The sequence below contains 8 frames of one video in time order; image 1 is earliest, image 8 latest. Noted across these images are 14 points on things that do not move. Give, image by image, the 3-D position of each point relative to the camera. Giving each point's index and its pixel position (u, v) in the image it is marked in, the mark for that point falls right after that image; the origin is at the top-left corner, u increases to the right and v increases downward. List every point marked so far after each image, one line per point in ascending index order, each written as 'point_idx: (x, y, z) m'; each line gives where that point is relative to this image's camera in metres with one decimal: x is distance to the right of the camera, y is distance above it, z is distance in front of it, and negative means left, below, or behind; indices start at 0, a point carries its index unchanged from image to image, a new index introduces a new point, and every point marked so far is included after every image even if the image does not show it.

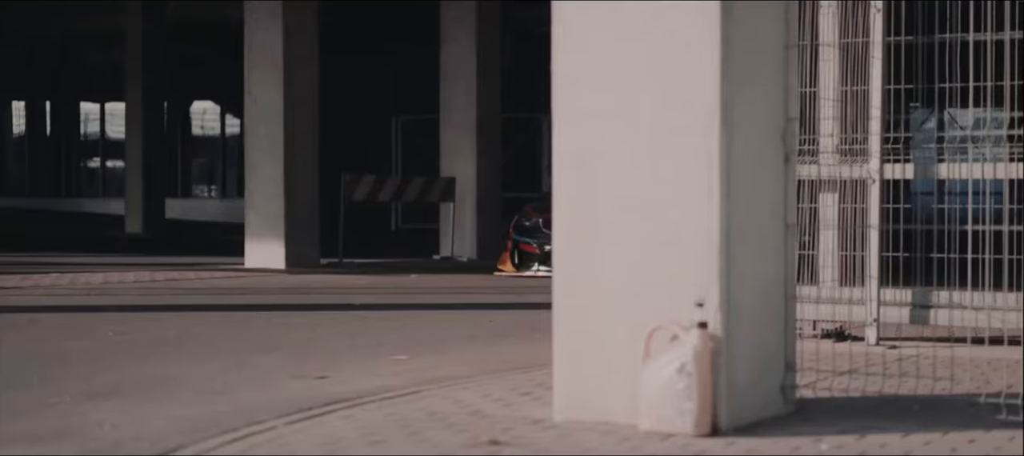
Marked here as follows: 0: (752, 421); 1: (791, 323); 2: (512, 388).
0: (+0.9, -0.7, +5.8) m
1: (+1.1, -0.4, +6.1) m
2: (0.0, -0.7, +6.7) m
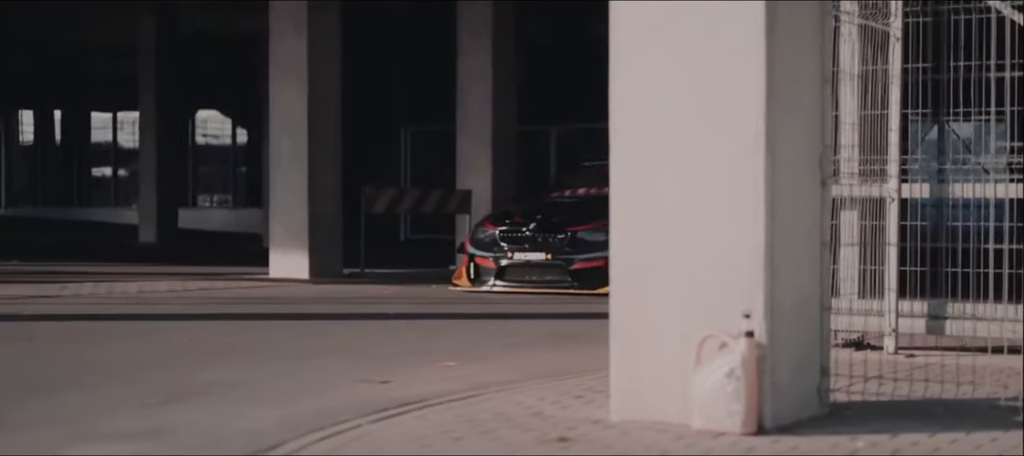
0: (+1.1, -0.8, +6.4) m
1: (+1.3, -0.4, +6.7) m
2: (+0.2, -0.7, +7.3) m
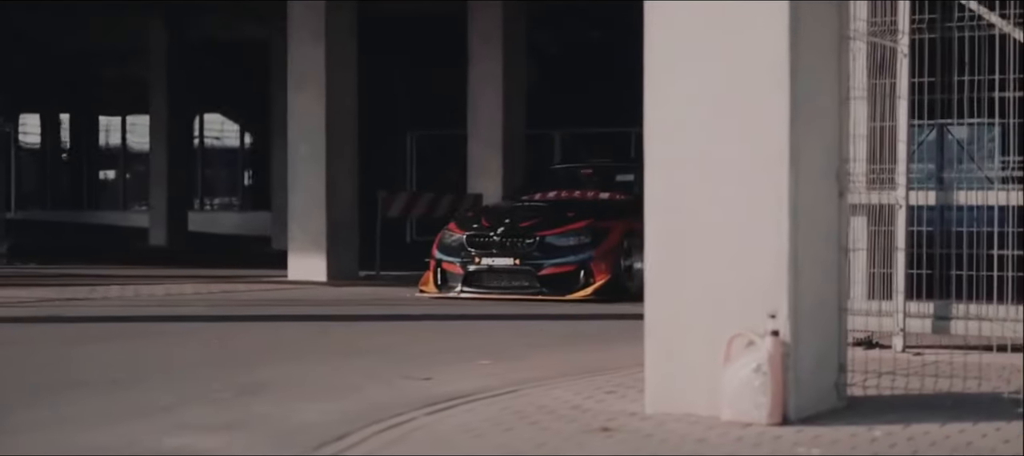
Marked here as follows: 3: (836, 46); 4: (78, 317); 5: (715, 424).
0: (+1.3, -0.8, +6.9) m
1: (+1.5, -0.5, +7.2) m
2: (+0.4, -0.8, +7.9) m
3: (+1.4, +0.8, +7.0) m
4: (-3.8, -0.7, +13.9) m
5: (+0.9, -0.8, +6.8) m
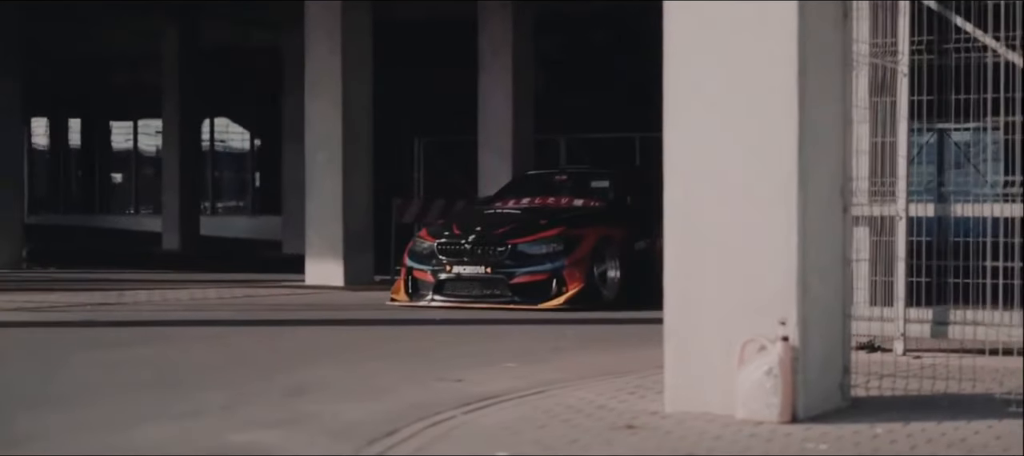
0: (+1.4, -0.9, +7.5) m
1: (+1.6, -0.5, +7.8) m
2: (+0.6, -0.8, +8.4) m
3: (+1.6, +0.7, +7.6) m
4: (-3.7, -0.8, +14.5) m
5: (+1.0, -0.9, +7.4) m
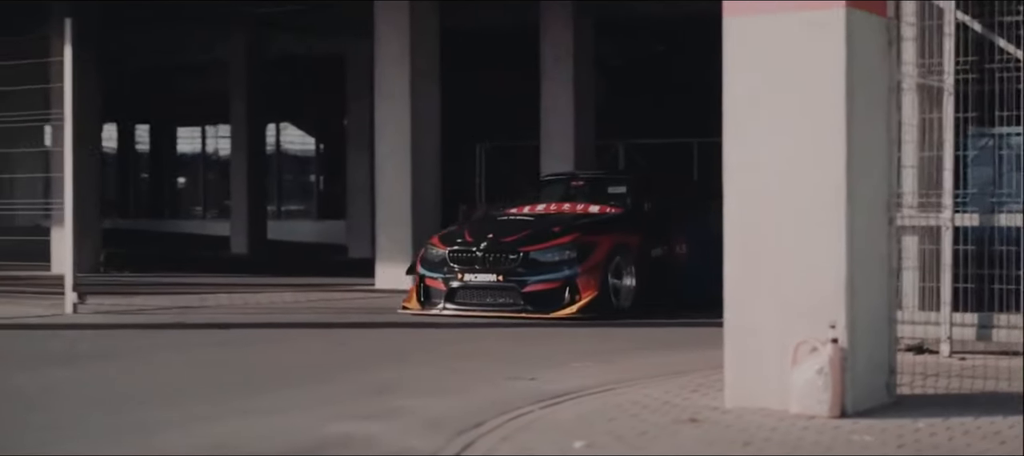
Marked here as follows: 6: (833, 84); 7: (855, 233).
0: (+1.8, -0.9, +8.2) m
1: (+2.0, -0.6, +8.5) m
2: (+1.0, -0.9, +9.2) m
3: (+1.9, +0.7, +8.3) m
4: (-3.0, -0.9, +15.3) m
5: (+1.4, -0.9, +8.1) m
6: (+1.6, +0.7, +7.9) m
7: (+1.7, 0.0, +7.9) m
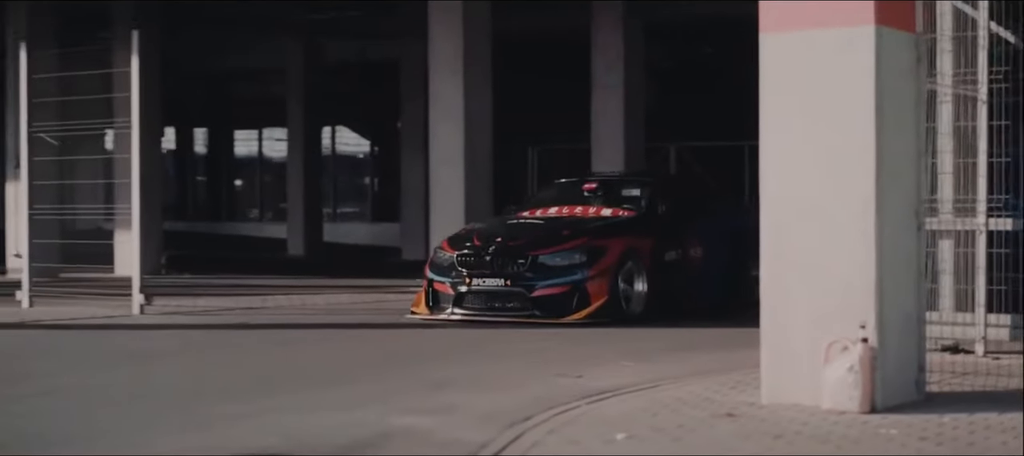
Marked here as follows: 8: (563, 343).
0: (+2.1, -0.9, +8.6) m
1: (+2.3, -0.6, +8.9) m
2: (+1.3, -0.9, +9.6) m
3: (+2.2, +0.7, +8.7) m
4: (-2.5, -0.9, +15.9) m
5: (+1.6, -1.0, +8.5) m
6: (+1.8, +0.7, +8.4) m
7: (+1.9, -0.1, +8.4) m
8: (+0.4, -0.9, +12.4) m
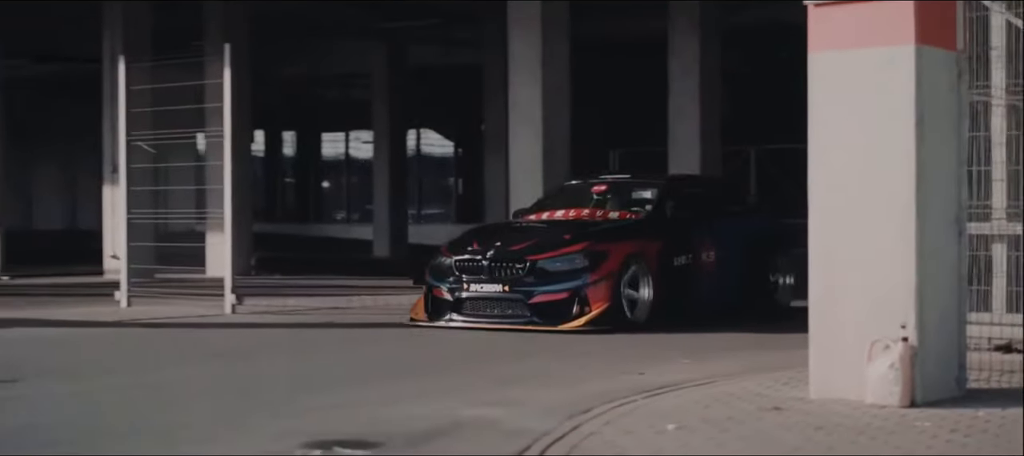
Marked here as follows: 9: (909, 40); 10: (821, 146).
0: (+2.4, -1.0, +9.2) m
1: (+2.7, -0.7, +9.4) m
2: (+1.7, -1.0, +10.2) m
3: (+2.6, +0.6, +9.3) m
4: (-1.8, -1.0, +16.7) m
5: (+2.0, -1.0, +9.1) m
6: (+2.2, +0.6, +8.9) m
7: (+2.3, -0.1, +8.9) m
8: (+1.0, -0.9, +13.1) m
9: (+2.2, +1.0, +8.8) m
10: (+1.8, +0.5, +9.2) m
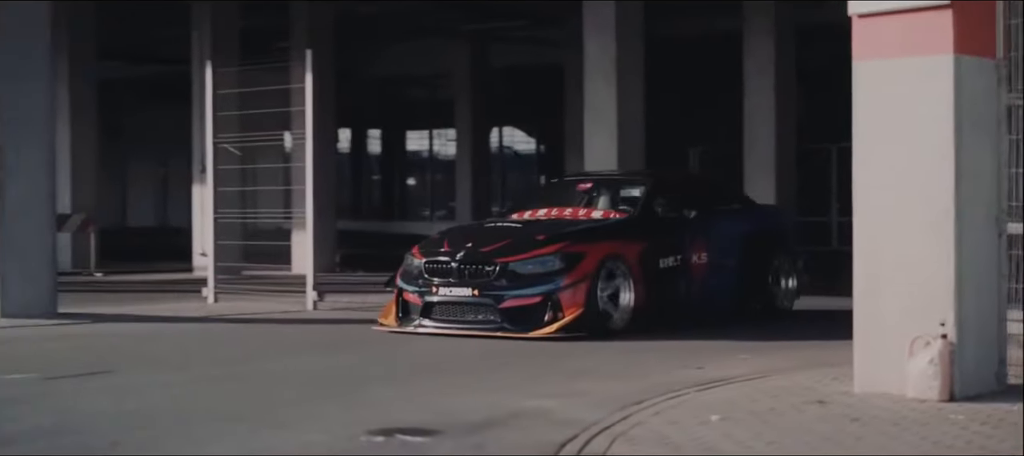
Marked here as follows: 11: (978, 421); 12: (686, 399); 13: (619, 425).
0: (+2.8, -1.0, +9.6) m
1: (+3.0, -0.7, +9.8) m
2: (+2.1, -1.0, +10.6) m
3: (+2.9, +0.6, +9.7) m
4: (-1.0, -1.0, +17.3) m
5: (+2.3, -1.0, +9.5) m
6: (+2.5, +0.6, +9.3) m
7: (+2.6, -0.1, +9.3) m
8: (+1.5, -0.9, +13.5) m
9: (+2.5, +1.0, +9.2) m
10: (+2.1, +0.4, +9.6) m
11: (+2.5, -1.0, +8.5) m
12: (+1.1, -1.0, +9.5) m
13: (+0.6, -1.1, +8.6) m
